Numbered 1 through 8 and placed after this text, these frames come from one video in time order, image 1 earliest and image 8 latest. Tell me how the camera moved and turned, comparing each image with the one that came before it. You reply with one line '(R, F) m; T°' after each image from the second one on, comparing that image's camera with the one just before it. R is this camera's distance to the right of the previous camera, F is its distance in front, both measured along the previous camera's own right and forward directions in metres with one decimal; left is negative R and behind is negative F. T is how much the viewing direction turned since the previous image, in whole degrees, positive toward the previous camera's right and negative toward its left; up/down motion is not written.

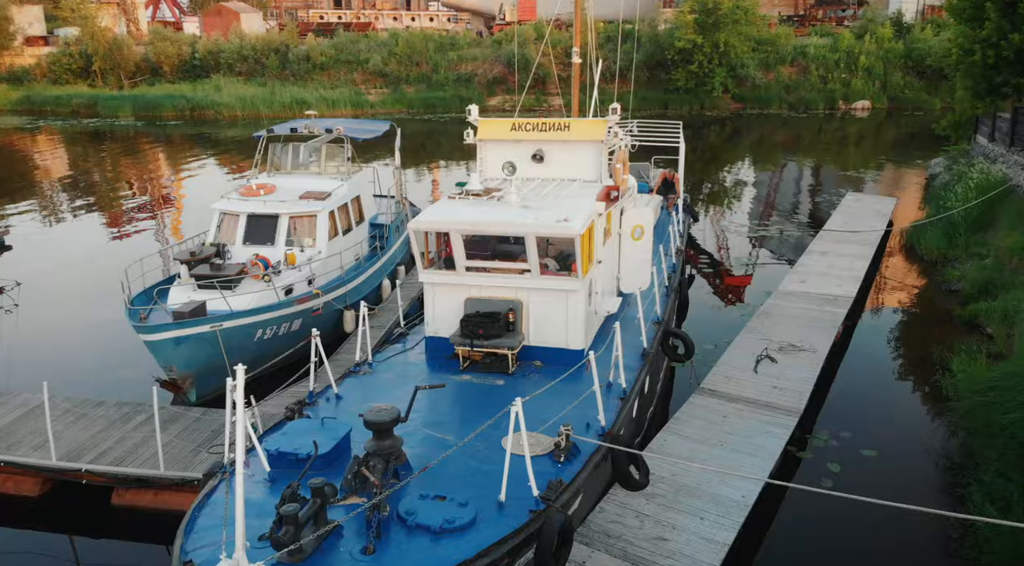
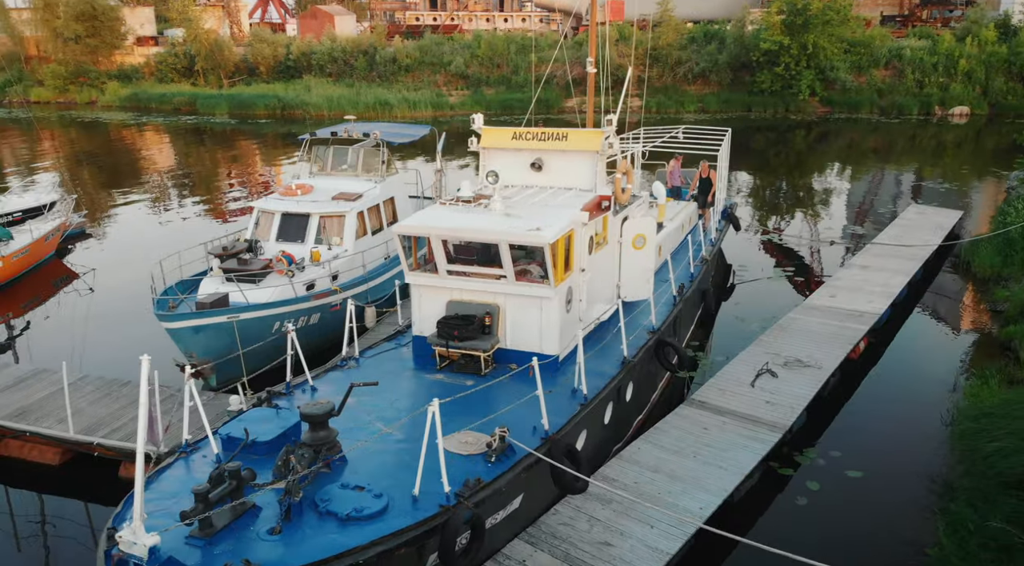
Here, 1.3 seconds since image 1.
(+1.2, -0.2) m; -7°
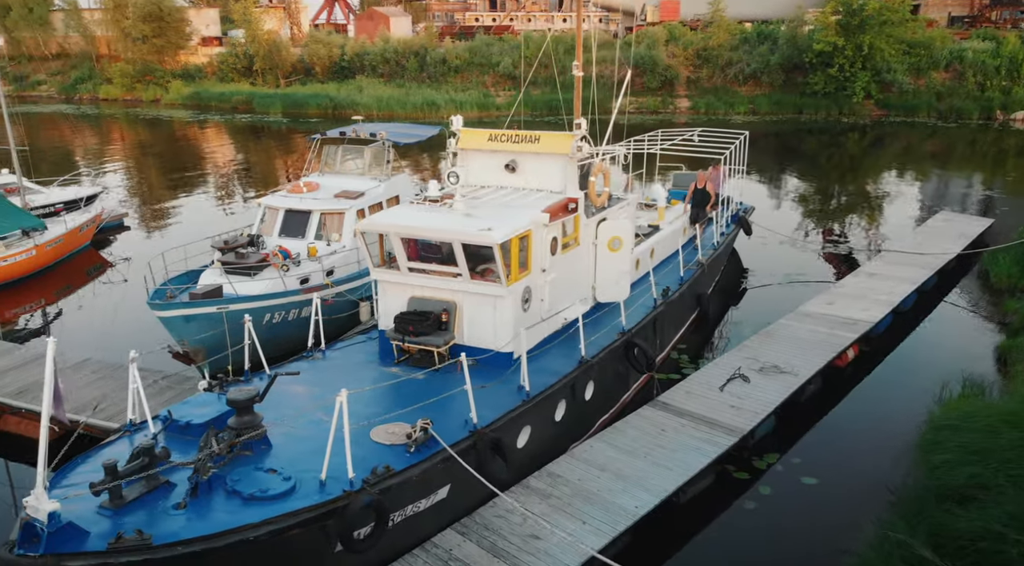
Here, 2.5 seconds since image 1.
(+1.2, -0.2) m; -4°
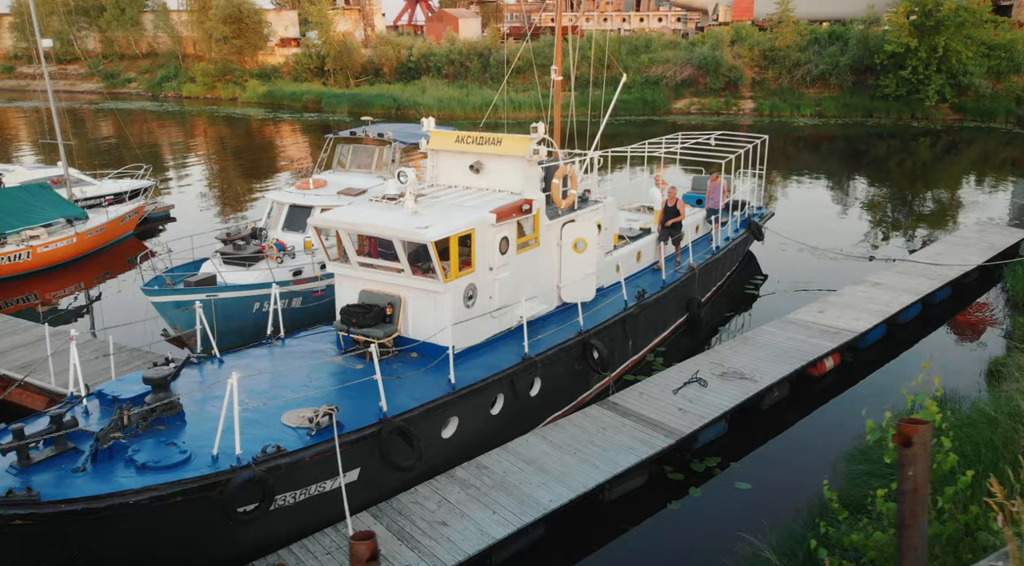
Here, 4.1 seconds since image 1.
(+1.6, -0.2) m; -6°
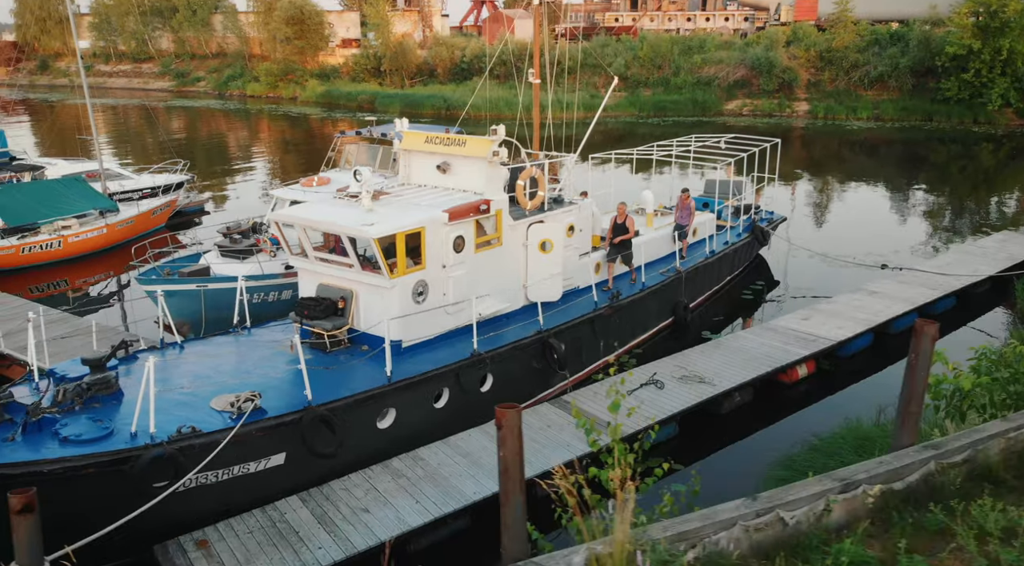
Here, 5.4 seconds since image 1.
(+1.4, -0.2) m; -5°
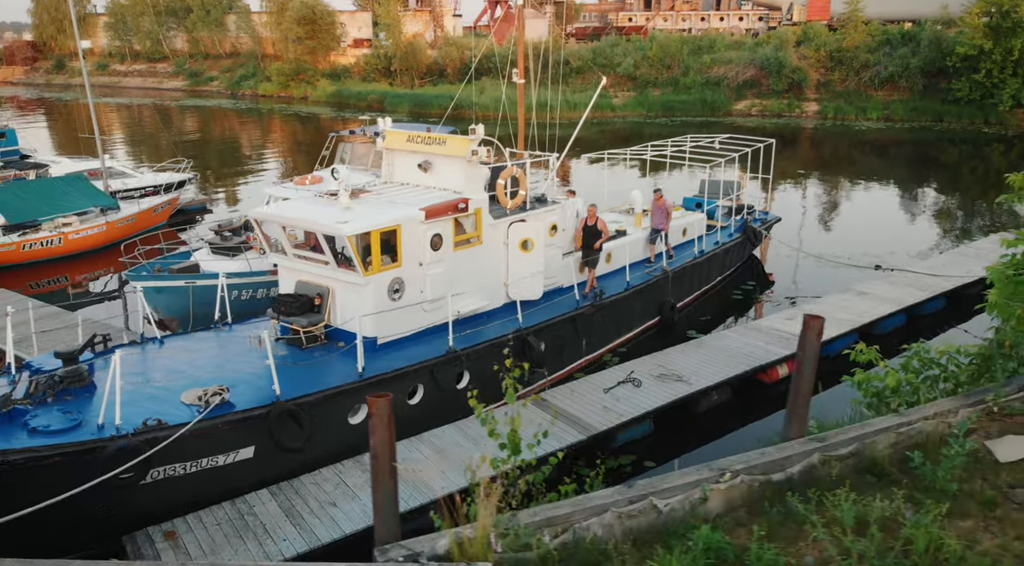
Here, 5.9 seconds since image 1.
(+0.5, -0.1) m; -1°
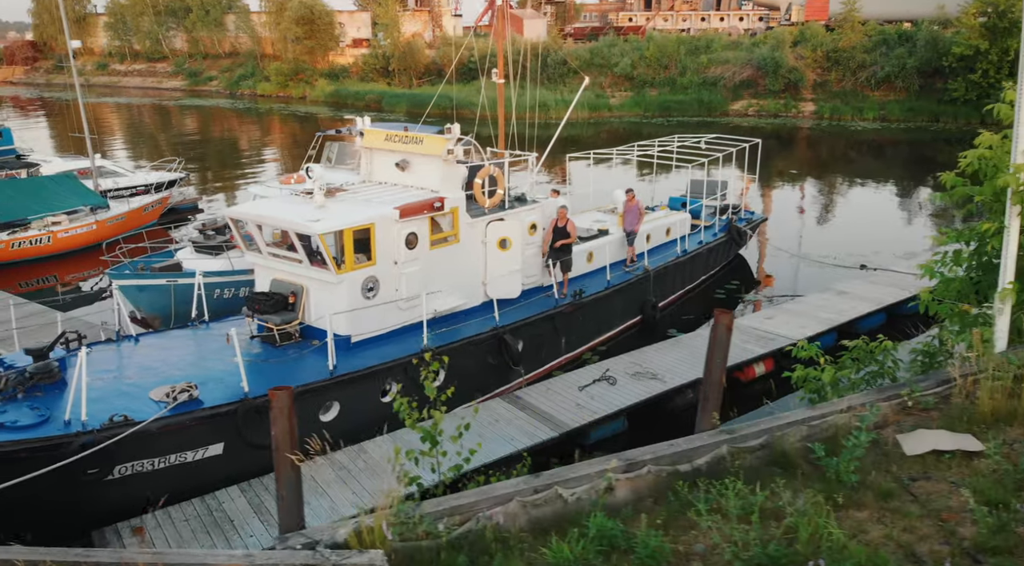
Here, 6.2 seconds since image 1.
(+0.4, -0.1) m; 0°
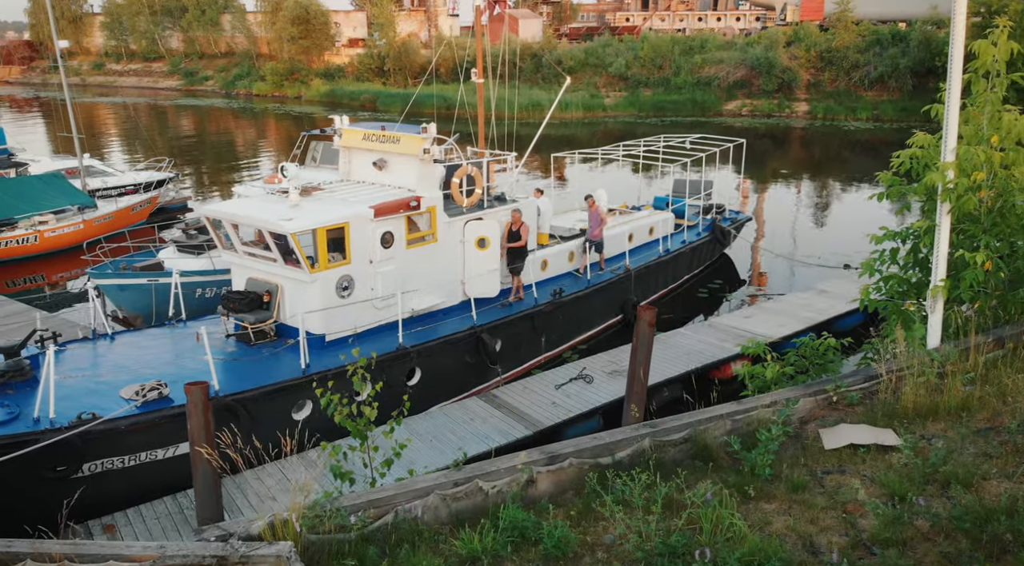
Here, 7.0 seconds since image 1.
(+0.3, -0.1) m; 0°
